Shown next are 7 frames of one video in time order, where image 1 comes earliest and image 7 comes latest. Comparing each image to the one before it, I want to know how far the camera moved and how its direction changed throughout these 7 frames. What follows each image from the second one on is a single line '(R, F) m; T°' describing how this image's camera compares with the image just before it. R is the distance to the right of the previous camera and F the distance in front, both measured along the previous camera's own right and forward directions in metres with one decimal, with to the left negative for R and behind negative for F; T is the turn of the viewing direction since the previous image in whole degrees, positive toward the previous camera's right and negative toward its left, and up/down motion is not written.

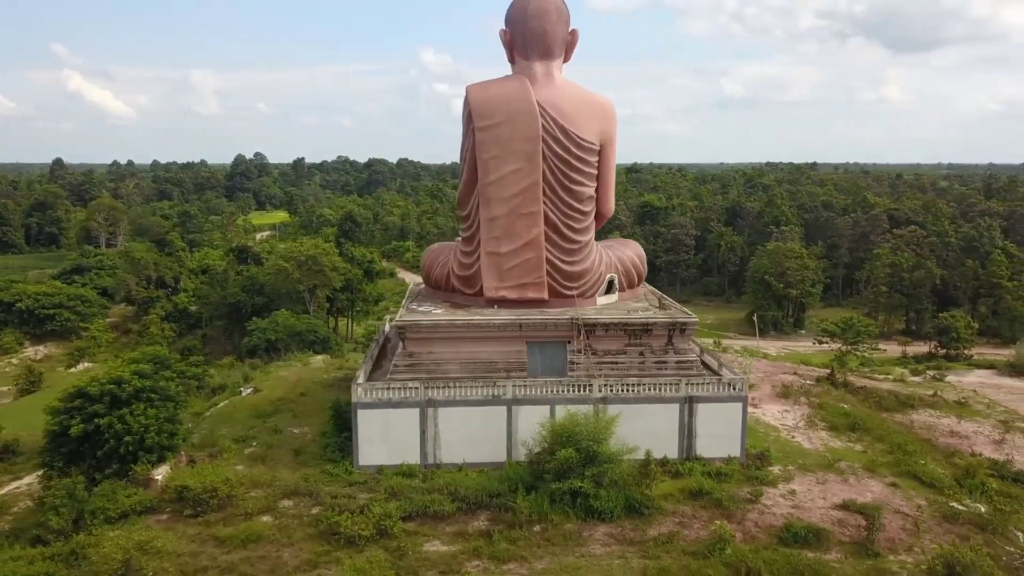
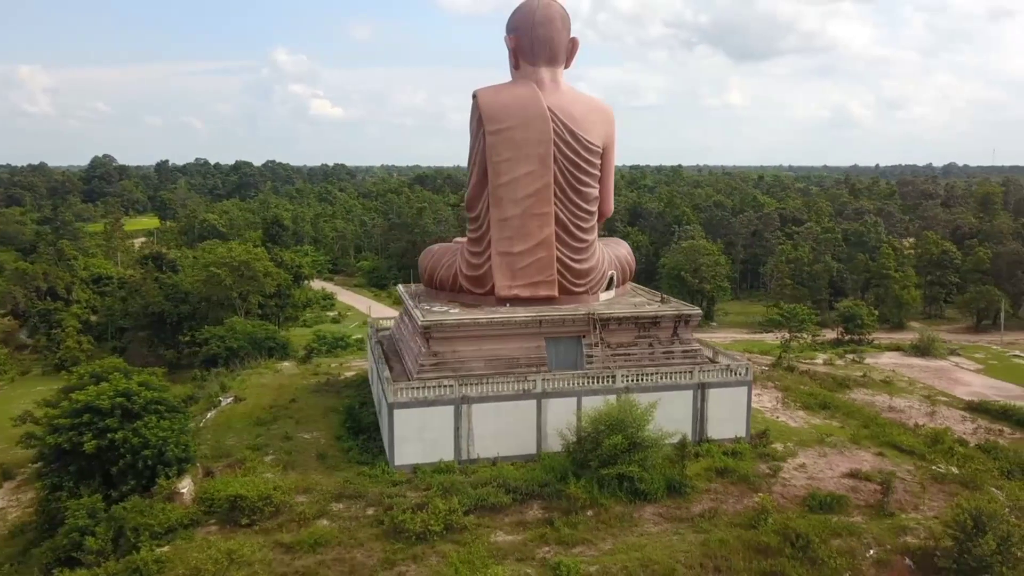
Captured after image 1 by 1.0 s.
(-3.0, -0.3) m; +9°
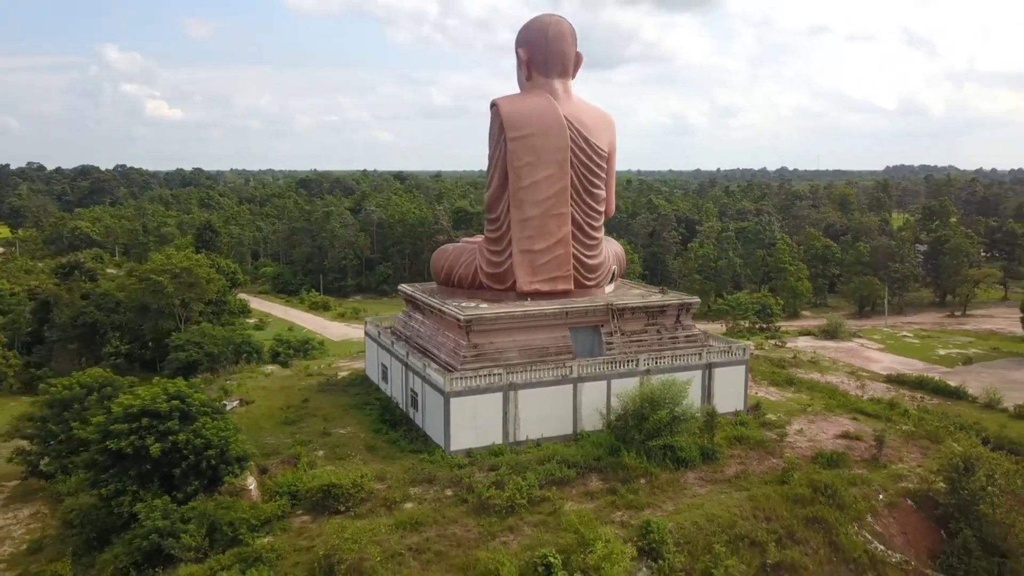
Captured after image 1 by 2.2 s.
(-3.6, -0.9) m; +10°
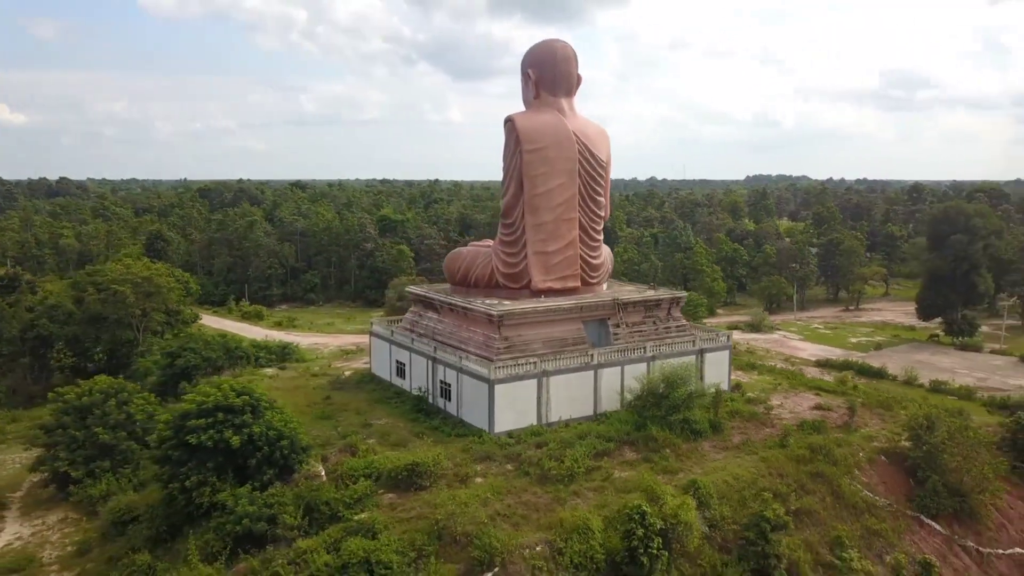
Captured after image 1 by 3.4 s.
(-3.4, -1.5) m; +9°
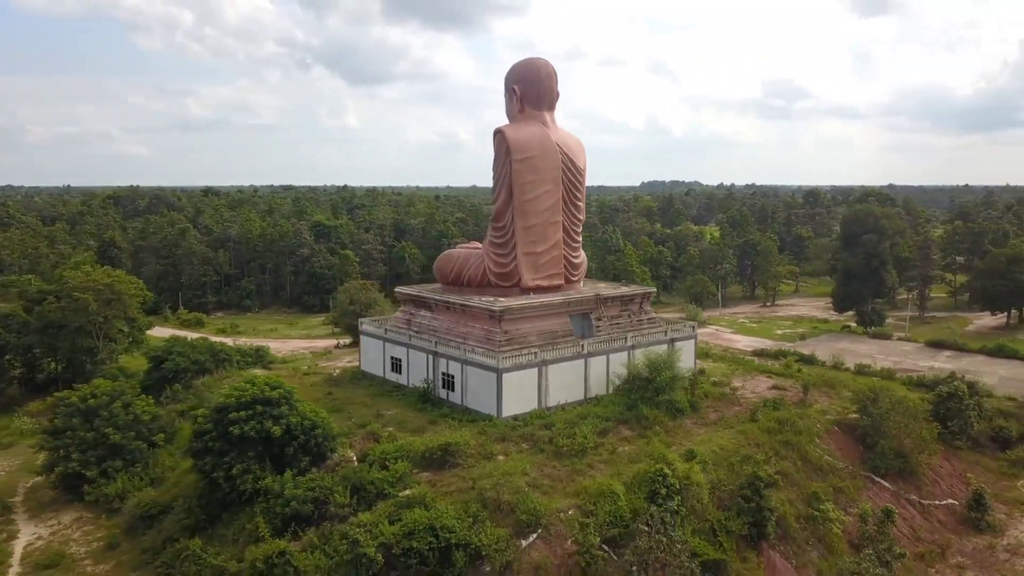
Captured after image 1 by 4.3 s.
(-2.4, -1.6) m; +7°
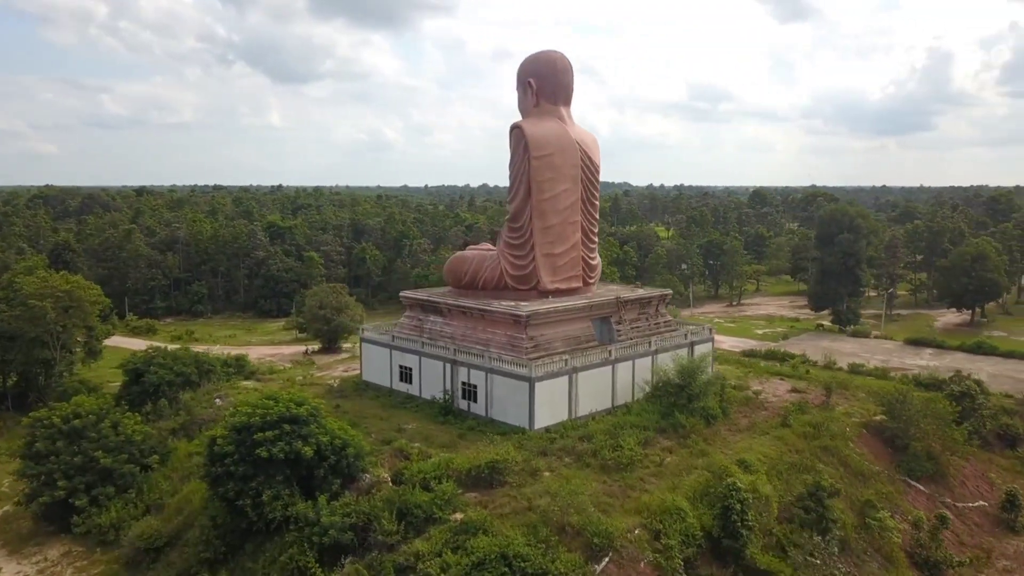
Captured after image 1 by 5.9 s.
(-2.2, +1.2) m; +5°
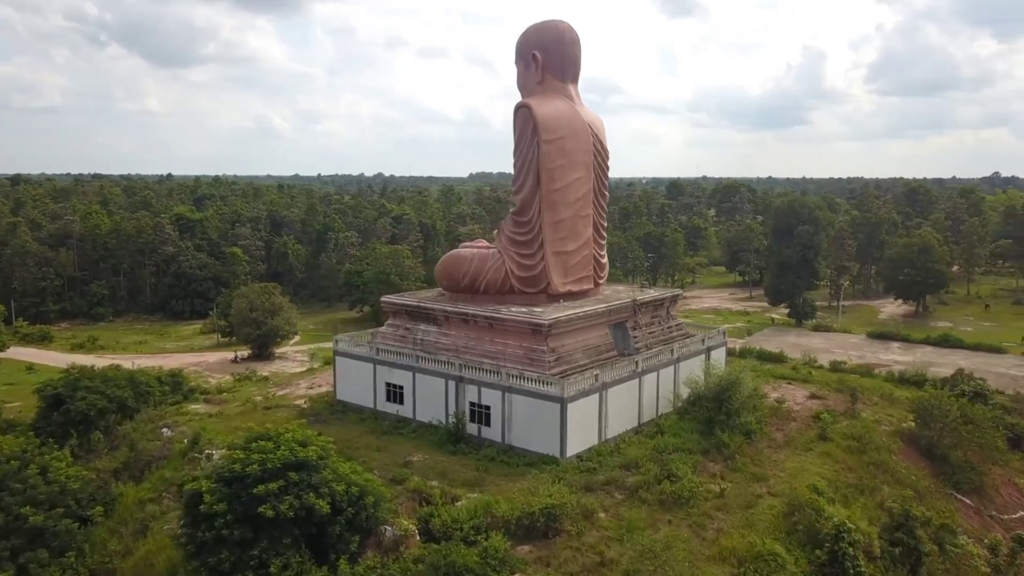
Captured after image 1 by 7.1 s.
(-2.5, +2.8) m; +7°
